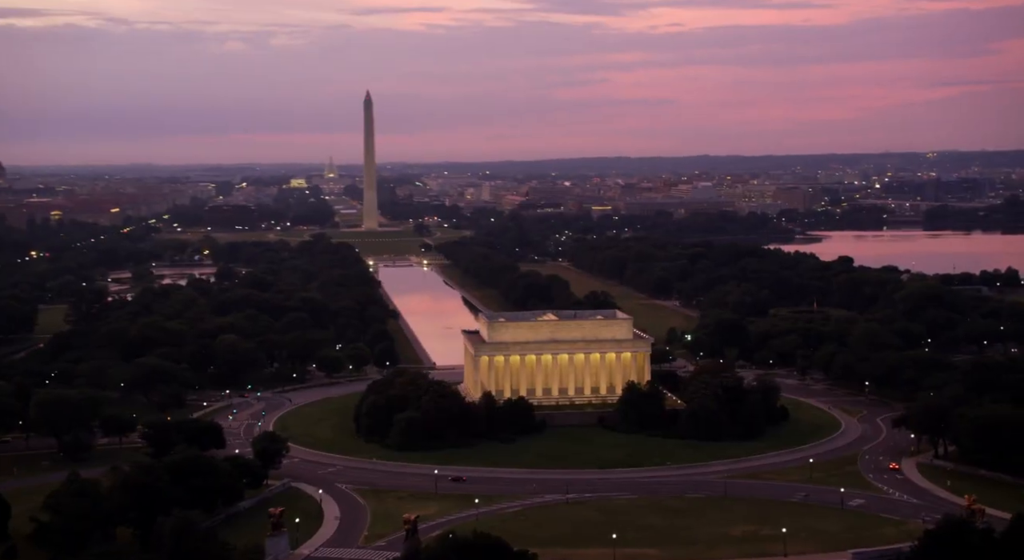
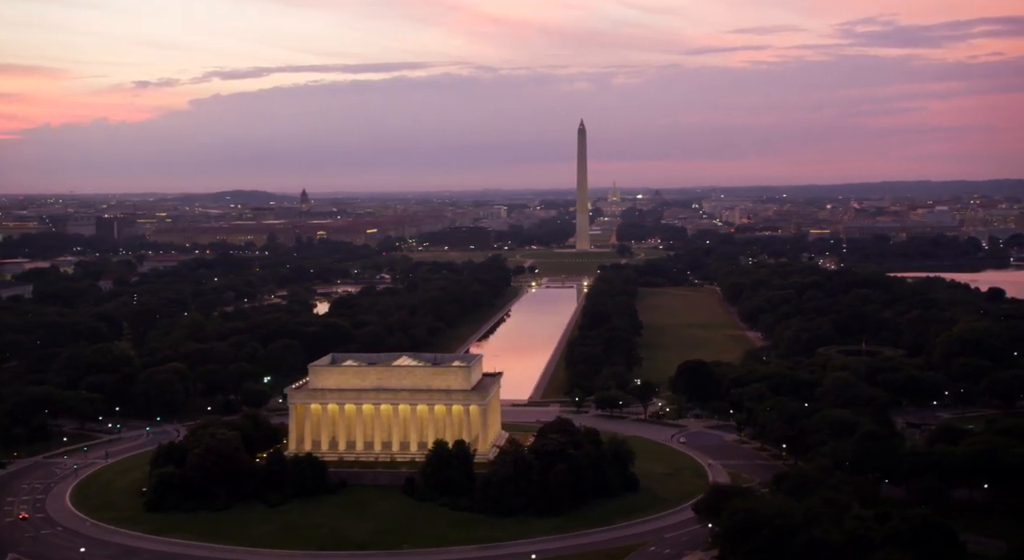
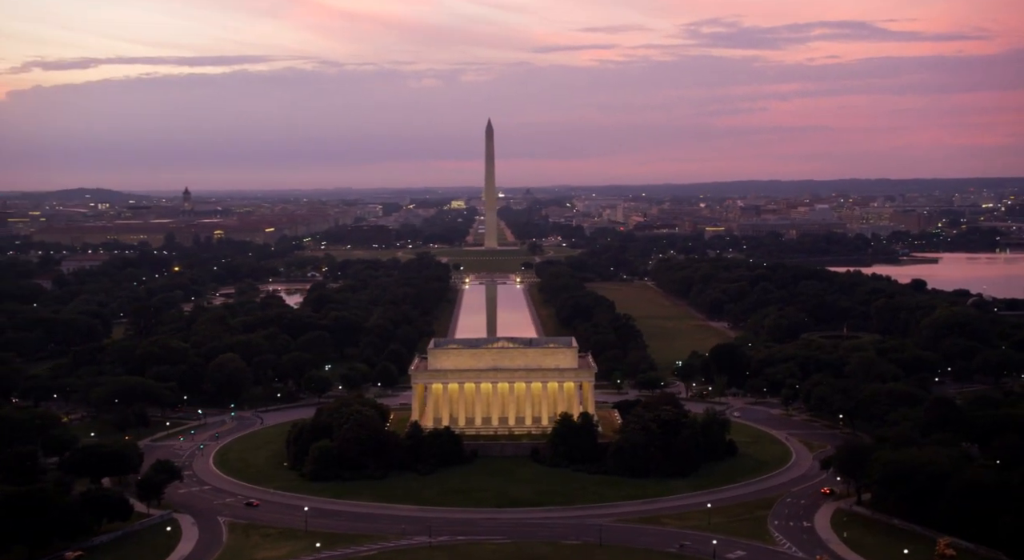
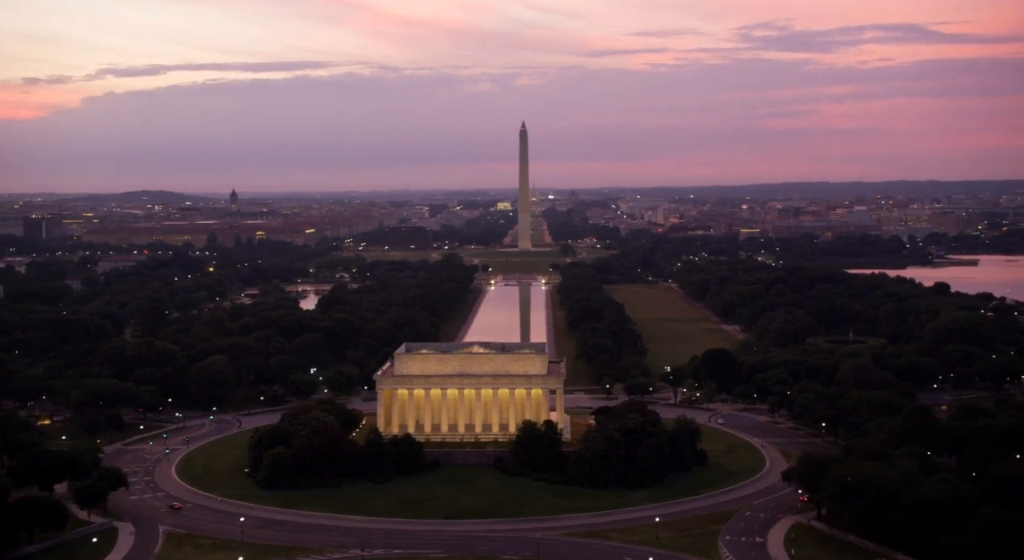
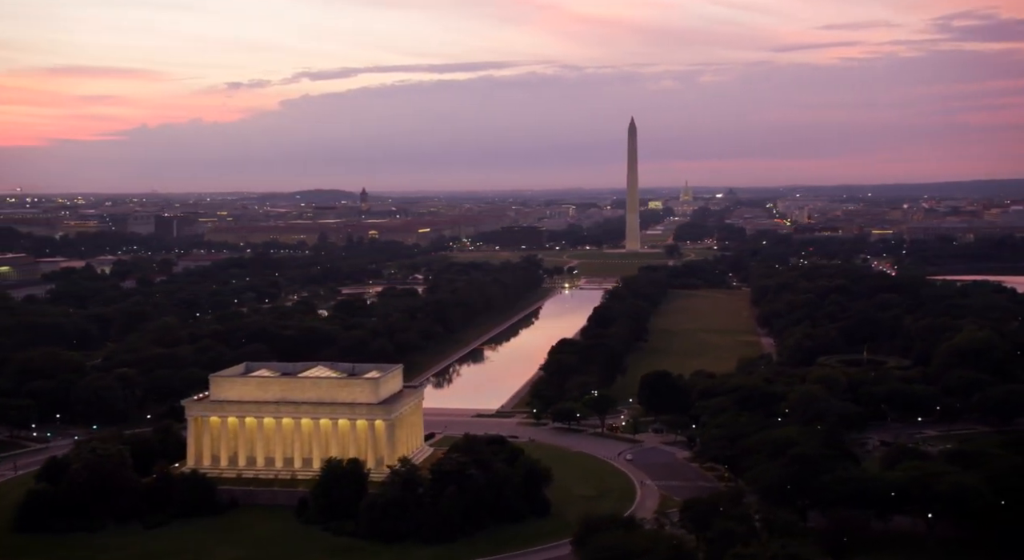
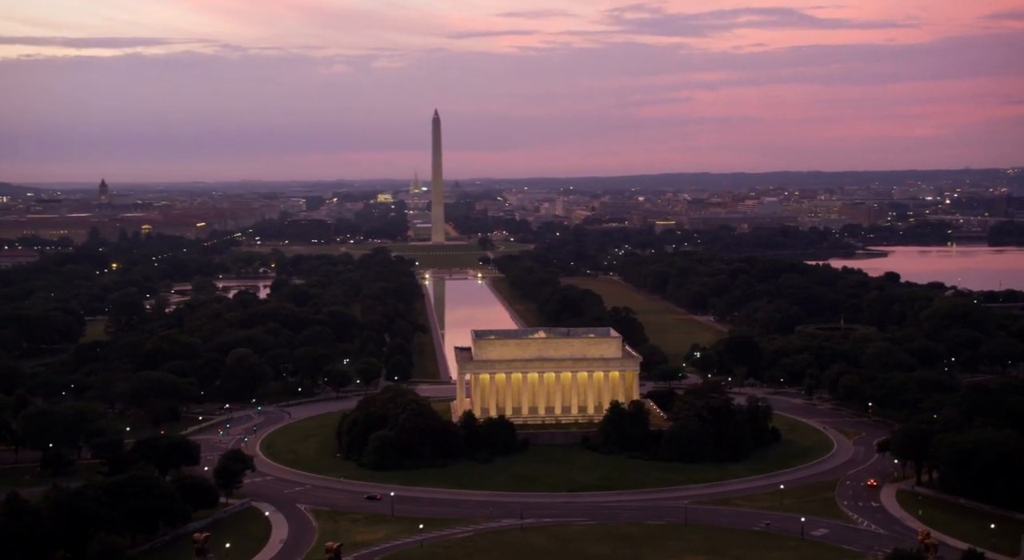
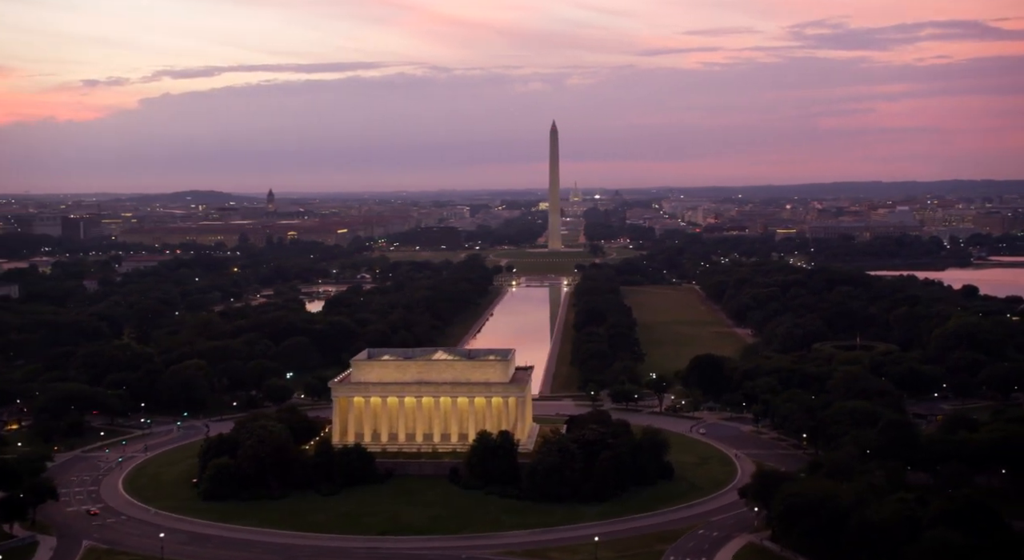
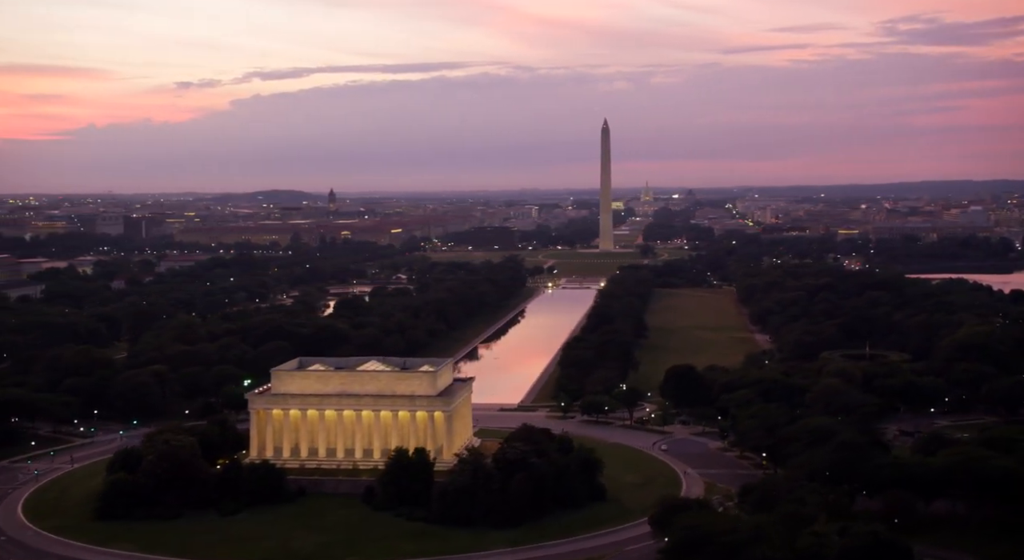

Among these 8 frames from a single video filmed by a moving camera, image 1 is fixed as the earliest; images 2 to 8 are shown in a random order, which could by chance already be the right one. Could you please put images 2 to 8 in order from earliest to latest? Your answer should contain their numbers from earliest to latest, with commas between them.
6, 3, 4, 7, 2, 8, 5
